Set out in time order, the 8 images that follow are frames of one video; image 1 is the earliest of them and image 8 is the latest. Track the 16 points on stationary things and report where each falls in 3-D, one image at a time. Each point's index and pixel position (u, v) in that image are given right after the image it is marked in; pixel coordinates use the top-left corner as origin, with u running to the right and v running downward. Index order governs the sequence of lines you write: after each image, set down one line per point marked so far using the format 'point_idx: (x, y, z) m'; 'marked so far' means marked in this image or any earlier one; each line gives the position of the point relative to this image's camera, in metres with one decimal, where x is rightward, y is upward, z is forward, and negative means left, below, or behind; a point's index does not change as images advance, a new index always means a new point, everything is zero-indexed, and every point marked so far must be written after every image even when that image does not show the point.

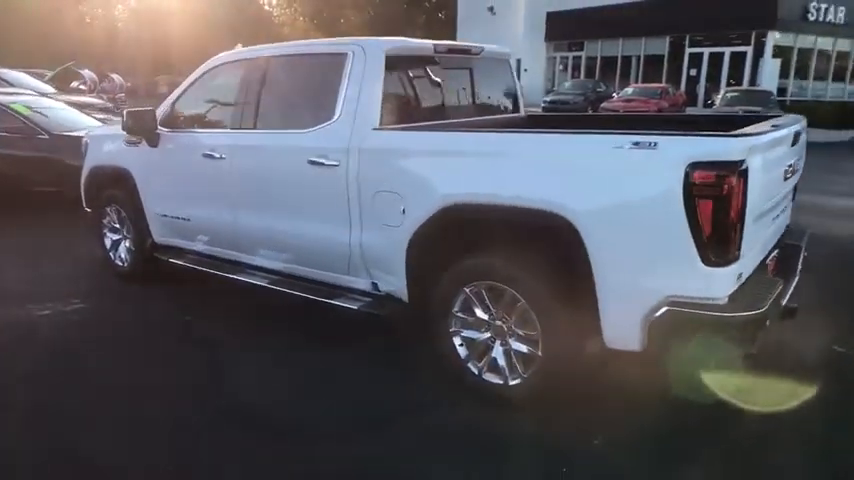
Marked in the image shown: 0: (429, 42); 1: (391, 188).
0: (0.0, +1.4, +4.4) m
1: (-0.2, +0.3, +3.9) m
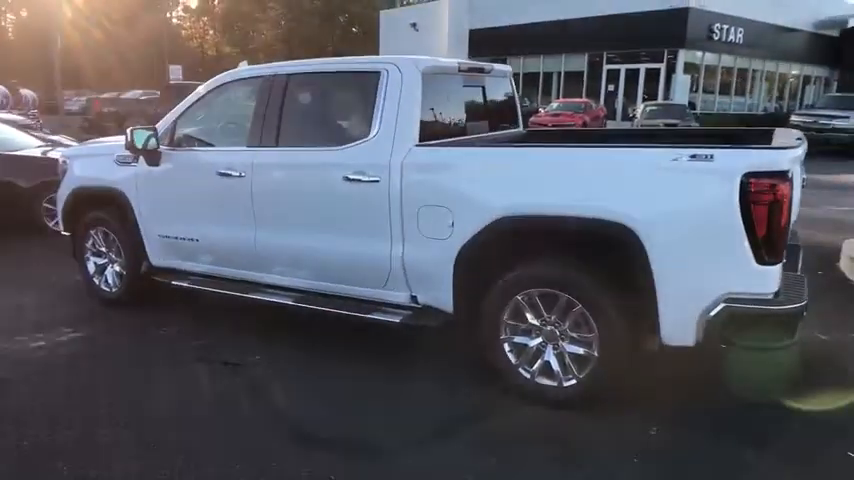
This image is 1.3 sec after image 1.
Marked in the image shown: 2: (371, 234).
0: (+0.2, +1.3, +4.6) m
1: (+0.1, +0.2, +4.0) m
2: (-0.4, 0.0, +4.3) m
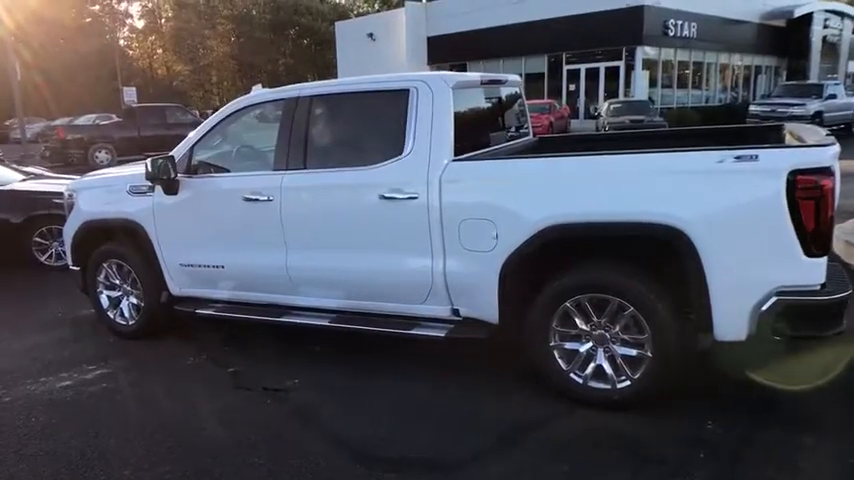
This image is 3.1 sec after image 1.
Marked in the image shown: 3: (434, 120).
0: (+0.4, +1.2, +4.7) m
1: (+0.3, +0.2, +4.0) m
2: (-0.1, -0.1, +4.3) m
3: (0.0, +0.8, +4.2) m
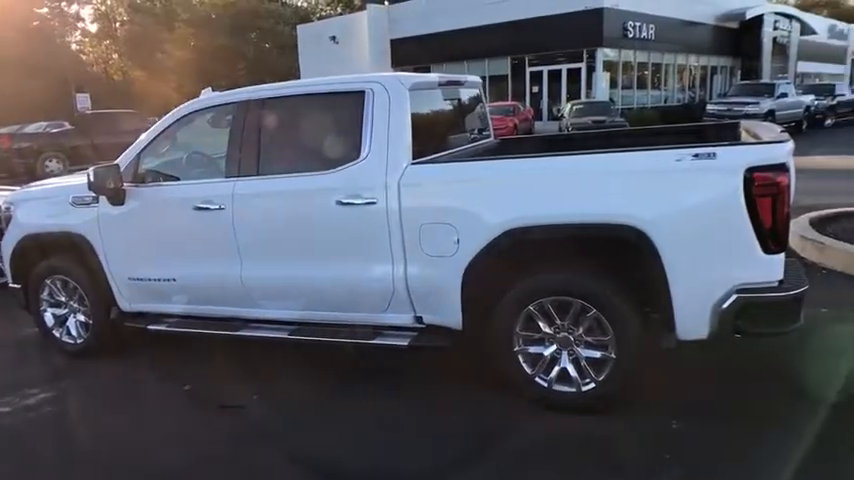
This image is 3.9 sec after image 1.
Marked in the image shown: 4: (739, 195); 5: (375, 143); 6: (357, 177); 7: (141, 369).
0: (0.0, +1.2, +4.6) m
1: (+0.1, +0.1, +3.9) m
2: (-0.4, -0.1, +4.1) m
3: (-0.2, +0.8, +4.1) m
4: (+1.7, +0.2, +3.4) m
5: (-0.3, +0.6, +4.1) m
6: (-0.5, +0.4, +4.1) m
7: (-2.3, -1.0, +5.0) m
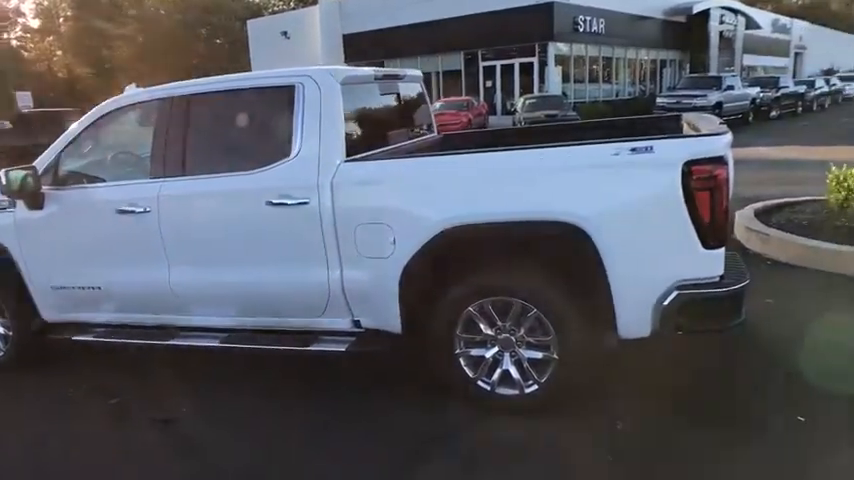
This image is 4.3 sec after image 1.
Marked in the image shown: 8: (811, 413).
0: (-0.4, +1.2, +4.4) m
1: (-0.3, +0.1, +3.7) m
2: (-0.8, -0.1, +4.0) m
3: (-0.7, +0.8, +3.9) m
4: (+1.3, +0.3, +3.3) m
5: (-0.8, +0.6, +3.9) m
6: (-0.9, +0.4, +3.9) m
7: (-2.7, -1.1, +4.7) m
8: (+2.2, -1.0, +3.6) m
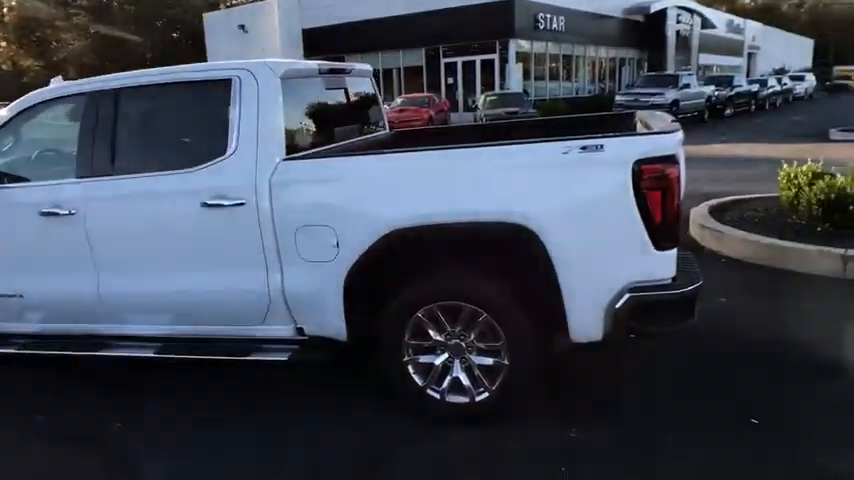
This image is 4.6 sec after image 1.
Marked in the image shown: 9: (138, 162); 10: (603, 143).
0: (-0.8, +1.2, +4.2) m
1: (-0.6, +0.1, +3.5) m
2: (-1.1, -0.1, +3.7) m
3: (-1.0, +0.7, +3.7) m
4: (+1.0, +0.3, +3.2) m
5: (-1.1, +0.6, +3.7) m
6: (-1.2, +0.4, +3.7) m
7: (-3.0, -1.1, +4.4) m
8: (+1.9, -1.0, +3.5) m
9: (-1.8, +0.5, +4.0) m
10: (+0.9, +0.5, +3.2) m
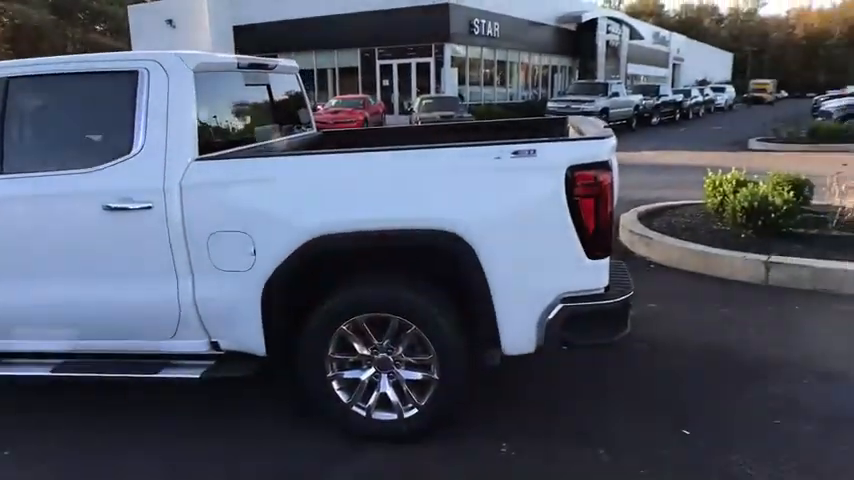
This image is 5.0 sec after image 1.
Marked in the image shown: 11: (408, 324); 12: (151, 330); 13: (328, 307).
0: (-1.2, +1.1, +3.9) m
1: (-1.0, +0.1, +3.3) m
2: (-1.5, -0.2, +3.4) m
3: (-1.4, +0.7, +3.4) m
4: (+0.7, +0.2, +3.1) m
5: (-1.5, +0.6, +3.4) m
6: (-1.6, +0.3, +3.4) m
7: (-3.5, -1.1, +3.9) m
8: (+1.5, -1.0, +3.5) m
9: (-2.2, +0.4, +3.6) m
10: (+0.5, +0.4, +3.1) m
11: (-0.1, -0.4, +3.3) m
12: (-1.5, -0.5, +3.5) m
13: (-0.5, -0.4, +3.3) m
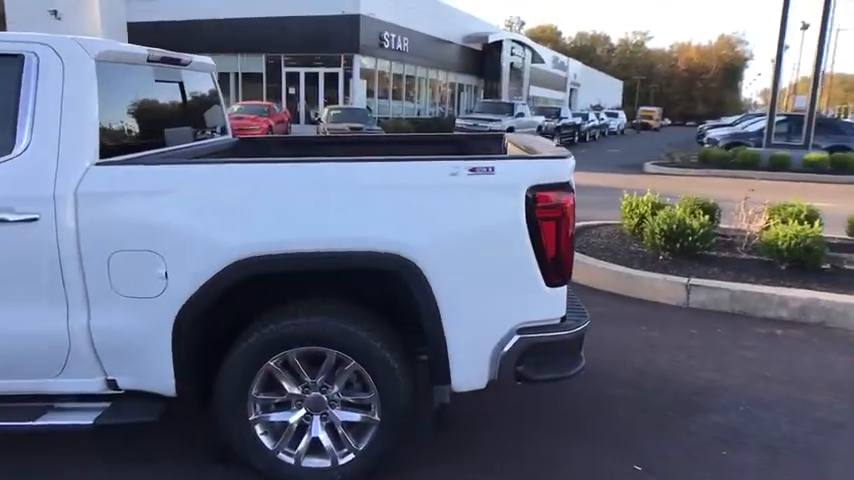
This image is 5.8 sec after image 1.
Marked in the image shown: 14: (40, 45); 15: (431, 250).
0: (-1.5, +1.0, +3.4) m
1: (-1.3, 0.0, +2.8) m
2: (-1.8, -0.3, +2.8) m
3: (-1.6, +0.6, +2.9) m
4: (+0.4, +0.1, +2.8) m
5: (-1.7, +0.5, +2.8) m
6: (-1.8, +0.3, +2.8) m
7: (-3.8, -1.2, +2.9) m
8: (+1.2, -1.2, +3.3) m
9: (-2.5, +0.4, +2.9) m
10: (+0.3, +0.3, +2.8) m
11: (-0.4, -0.5, +2.9) m
12: (-1.8, -0.6, +2.9) m
13: (-0.8, -0.5, +2.9) m
14: (-1.8, +0.9, +2.9) m
15: (0.0, 0.0, +2.8) m
